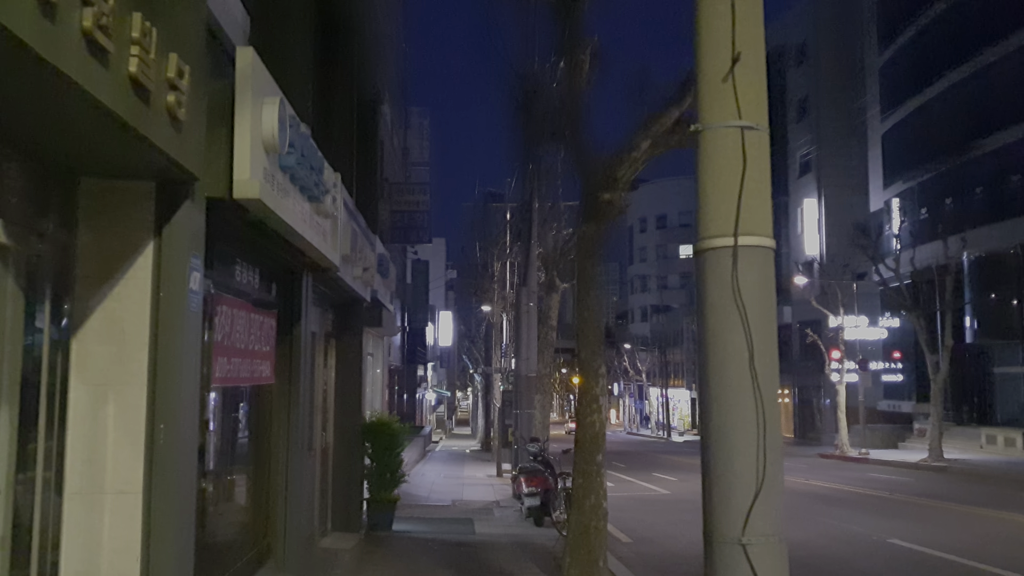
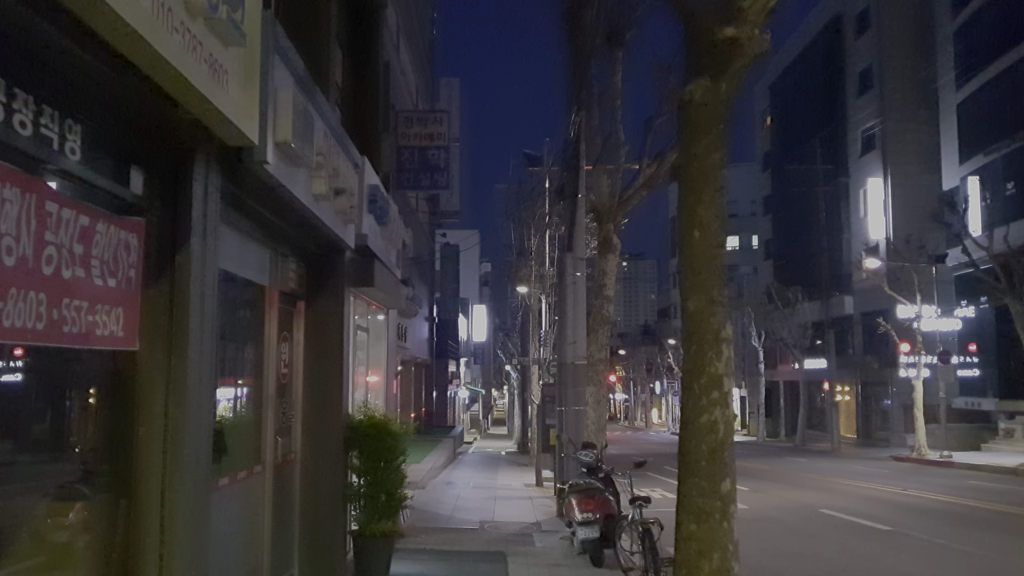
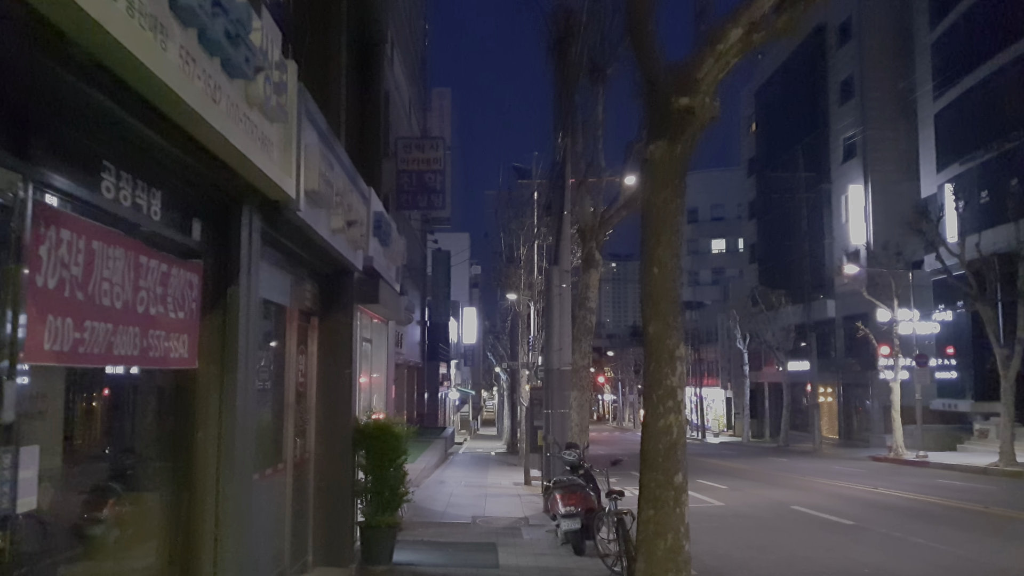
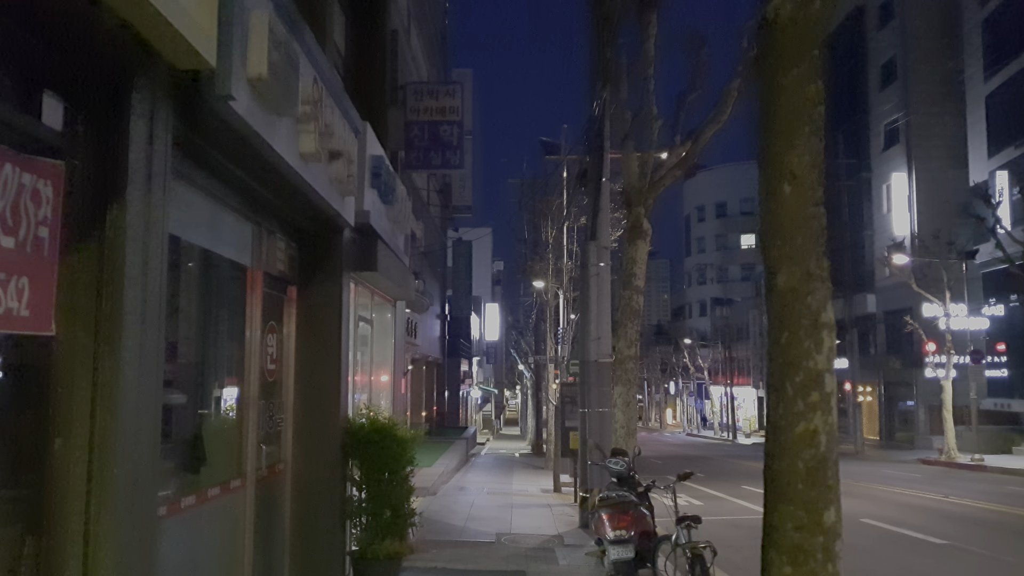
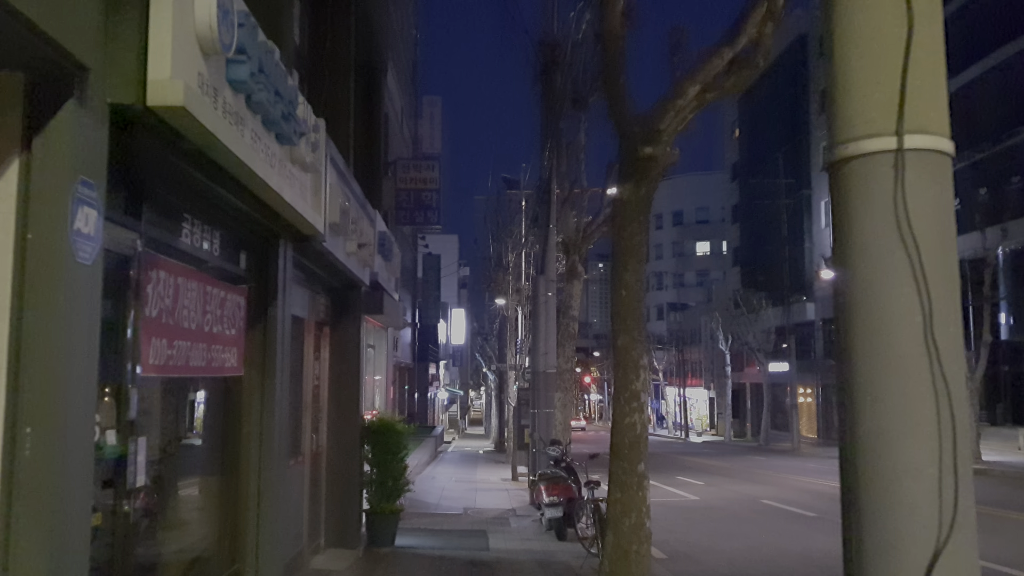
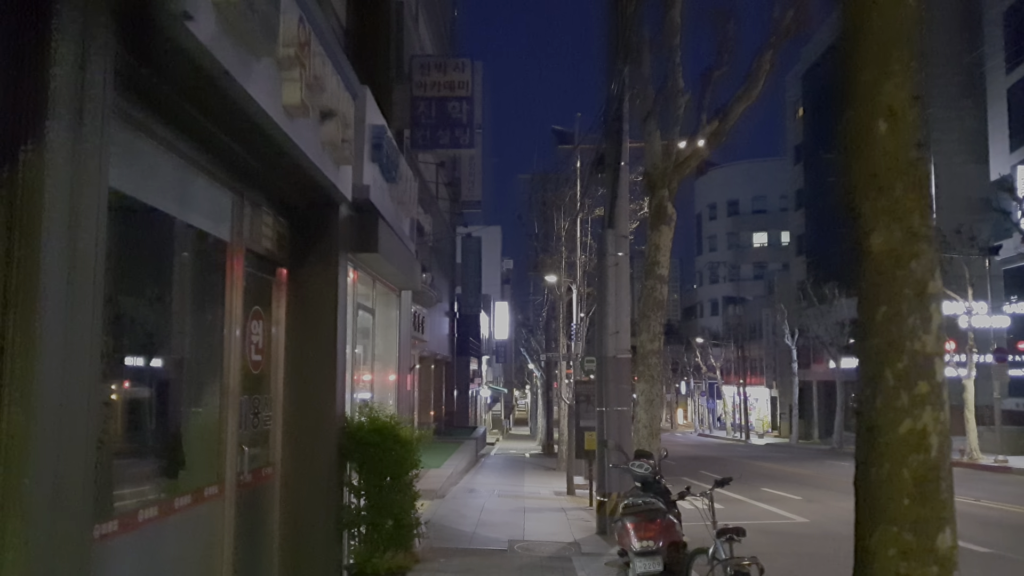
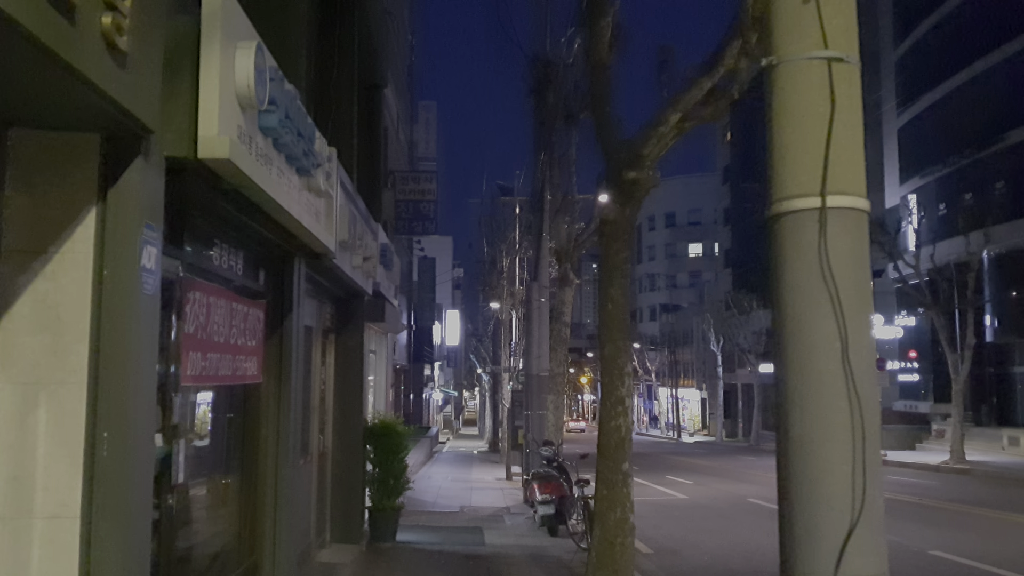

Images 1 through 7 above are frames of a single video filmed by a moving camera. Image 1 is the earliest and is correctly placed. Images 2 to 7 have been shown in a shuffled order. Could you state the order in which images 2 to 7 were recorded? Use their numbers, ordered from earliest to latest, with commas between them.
7, 5, 3, 2, 4, 6
